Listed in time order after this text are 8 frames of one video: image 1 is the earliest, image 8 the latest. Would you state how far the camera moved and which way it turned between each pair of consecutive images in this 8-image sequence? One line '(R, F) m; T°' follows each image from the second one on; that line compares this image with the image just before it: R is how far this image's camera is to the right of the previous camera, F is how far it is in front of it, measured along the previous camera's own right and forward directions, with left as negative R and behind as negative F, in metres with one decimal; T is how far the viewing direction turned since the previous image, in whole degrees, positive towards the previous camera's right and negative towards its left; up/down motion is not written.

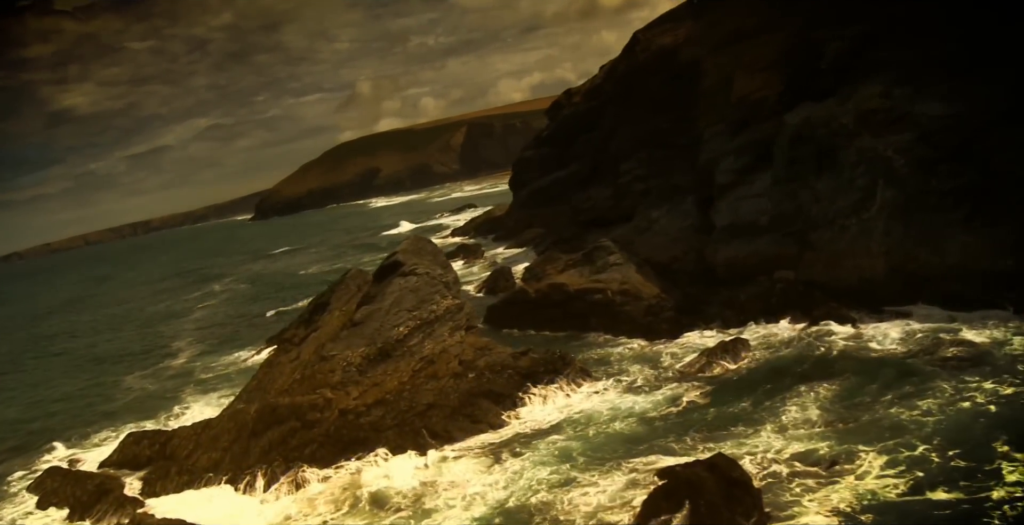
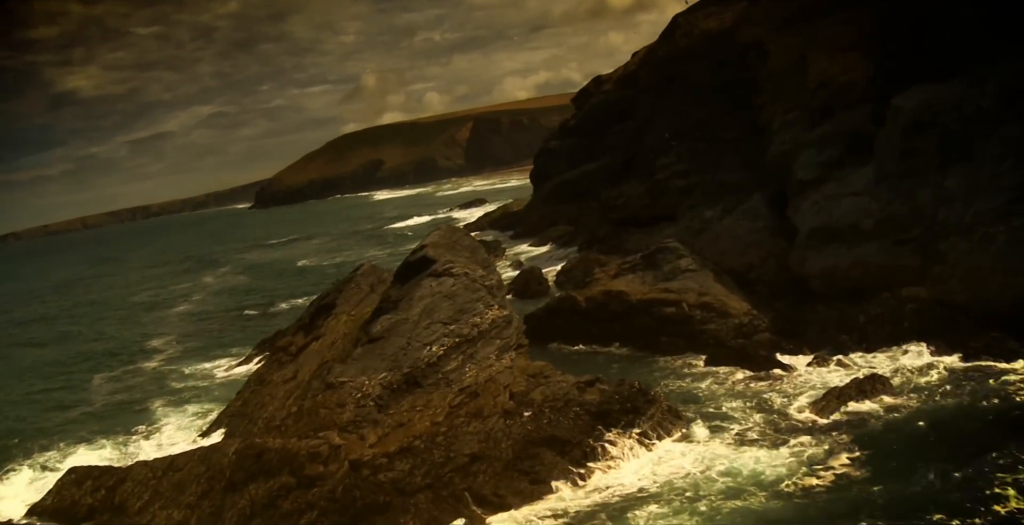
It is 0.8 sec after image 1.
(-1.2, +4.6) m; 0°
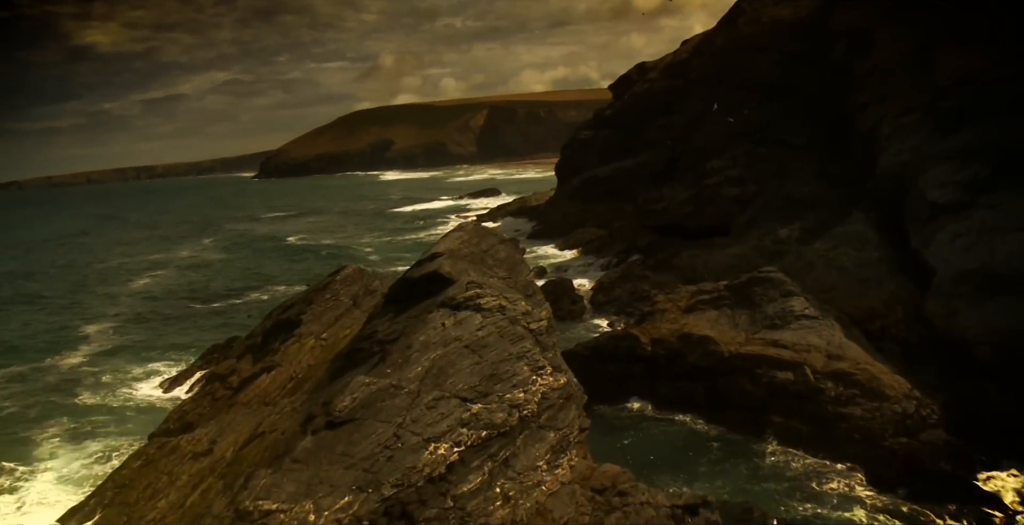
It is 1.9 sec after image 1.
(-0.8, +6.0) m; 0°
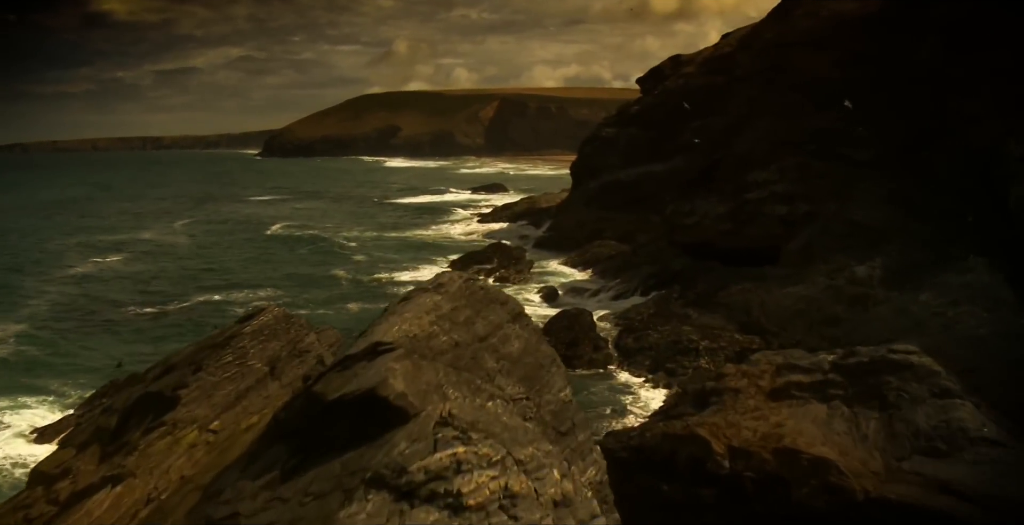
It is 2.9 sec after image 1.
(-0.2, +5.3) m; 0°
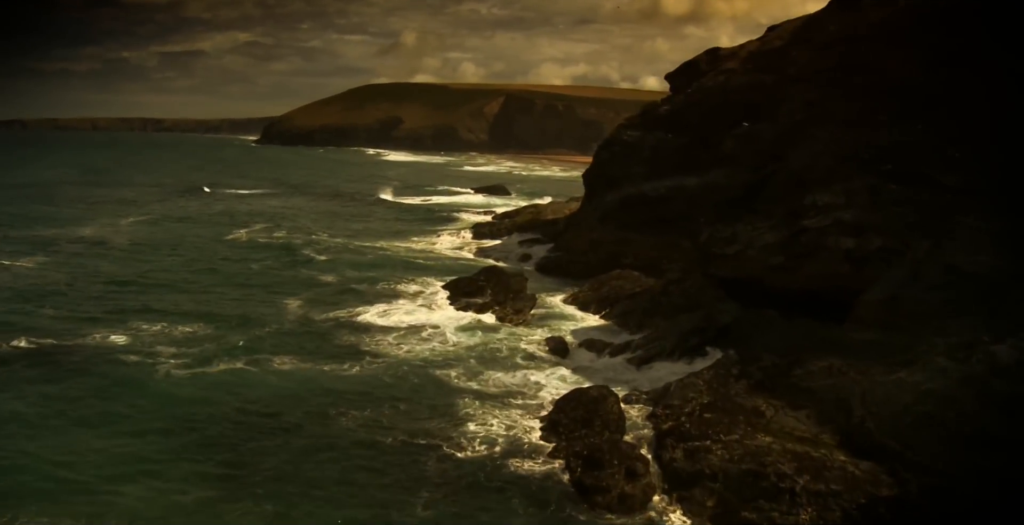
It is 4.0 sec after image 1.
(0.0, +6.0) m; 0°
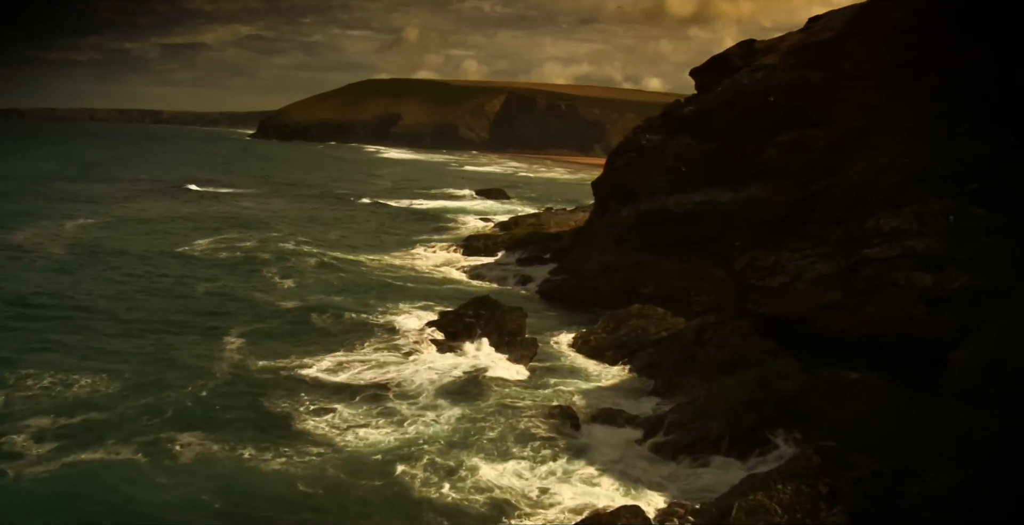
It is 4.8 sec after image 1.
(+0.1, +4.6) m; 0°
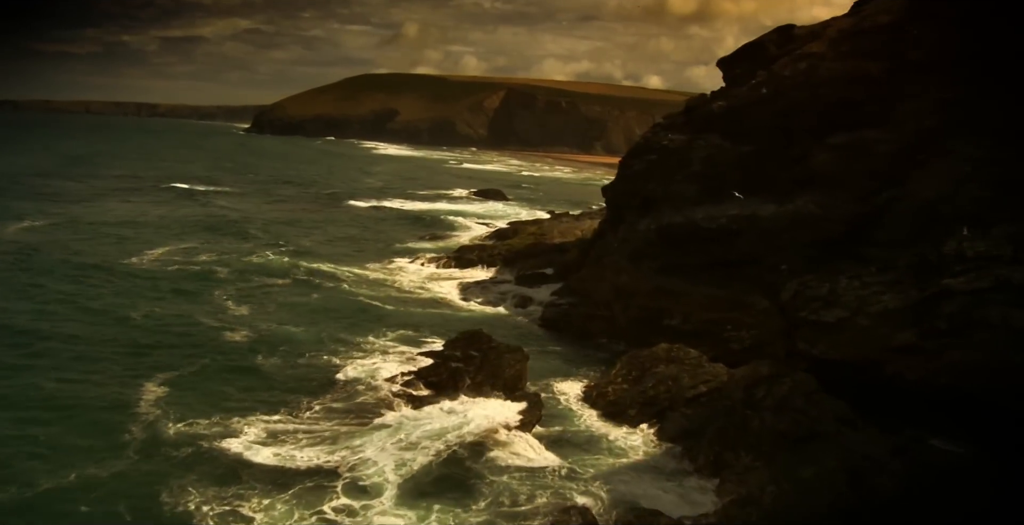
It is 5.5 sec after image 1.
(0.0, +4.0) m; 0°
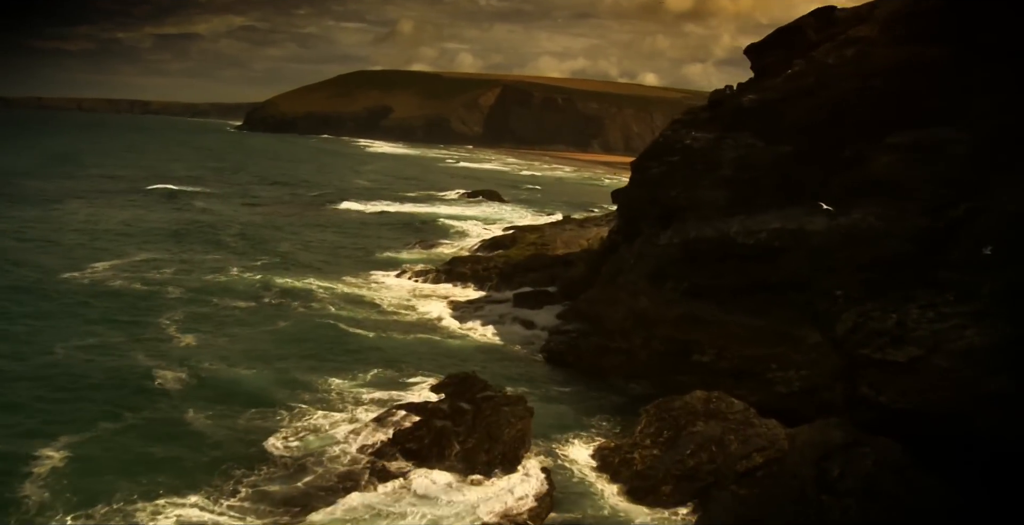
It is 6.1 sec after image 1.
(-0.1, +3.3) m; 0°
